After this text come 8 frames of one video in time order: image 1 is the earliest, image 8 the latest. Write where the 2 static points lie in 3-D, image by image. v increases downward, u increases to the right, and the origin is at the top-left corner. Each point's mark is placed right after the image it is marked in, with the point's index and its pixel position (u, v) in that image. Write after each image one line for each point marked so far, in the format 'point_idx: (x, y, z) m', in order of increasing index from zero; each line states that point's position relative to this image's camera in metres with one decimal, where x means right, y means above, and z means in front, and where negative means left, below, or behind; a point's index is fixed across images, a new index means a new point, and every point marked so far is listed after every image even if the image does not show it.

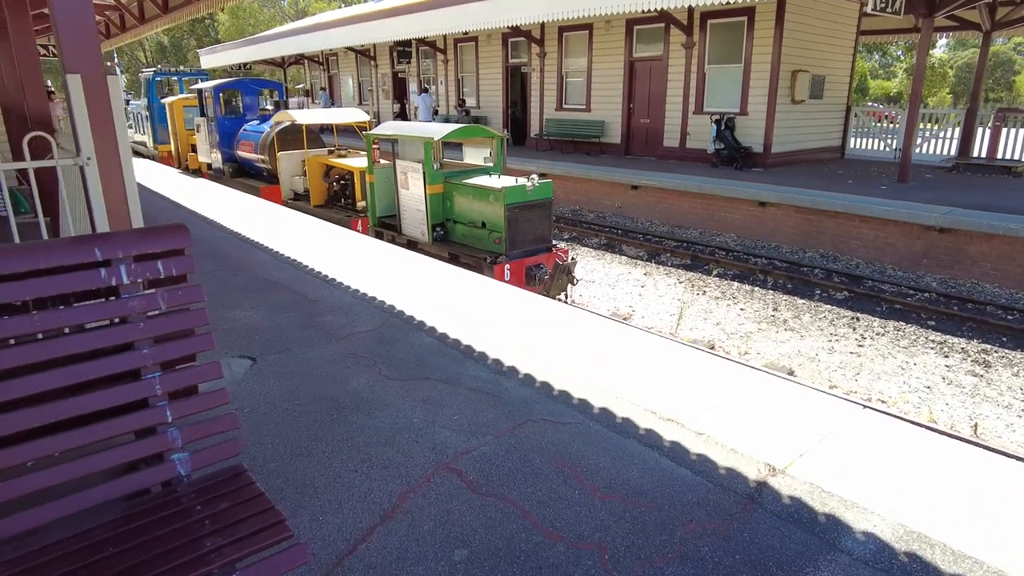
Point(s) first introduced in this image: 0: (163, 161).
0: (-10.0, +3.6, +19.0) m
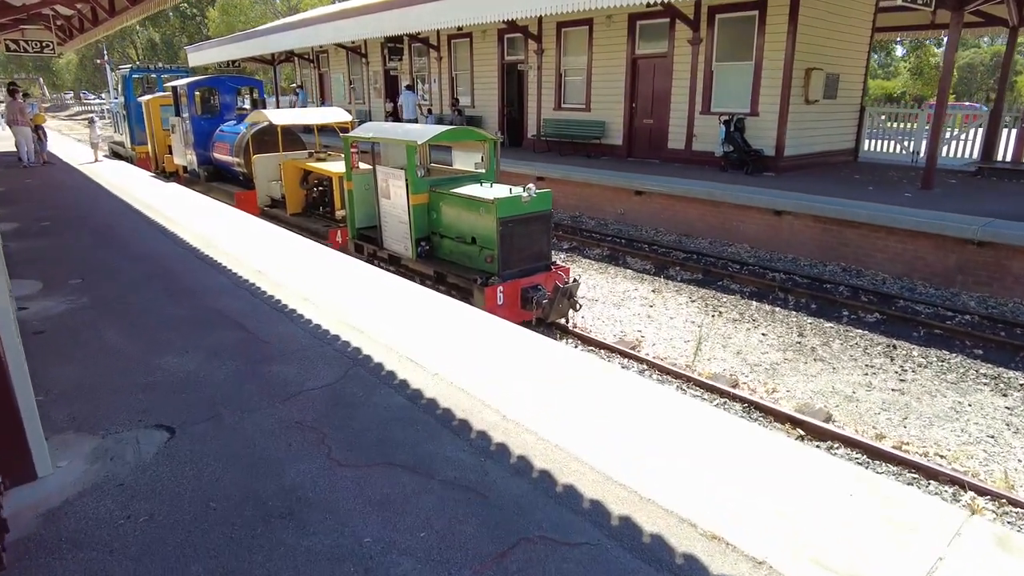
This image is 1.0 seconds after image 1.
0: (-10.1, +3.4, +18.0) m
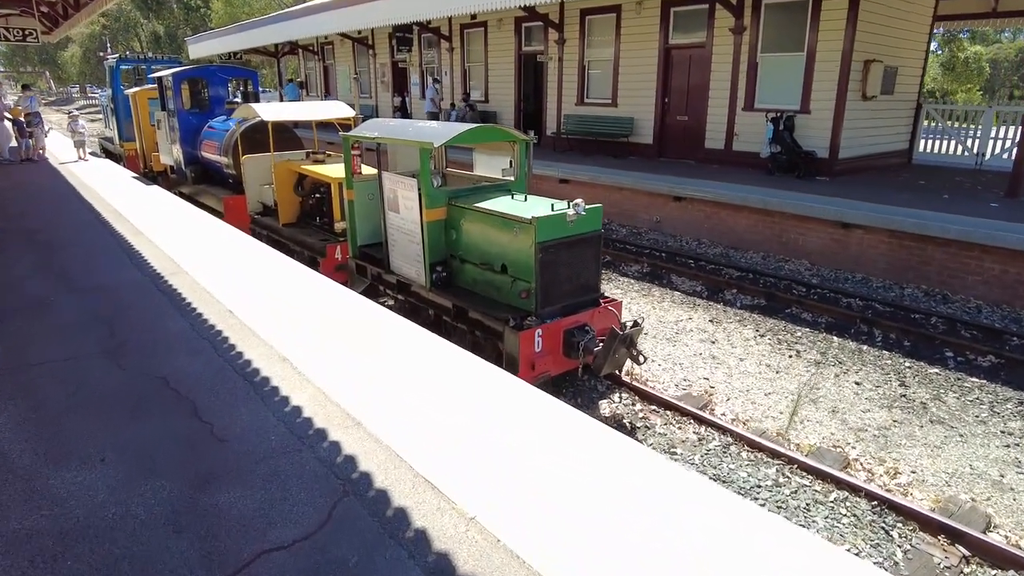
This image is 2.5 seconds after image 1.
0: (-9.6, +3.2, +16.7) m
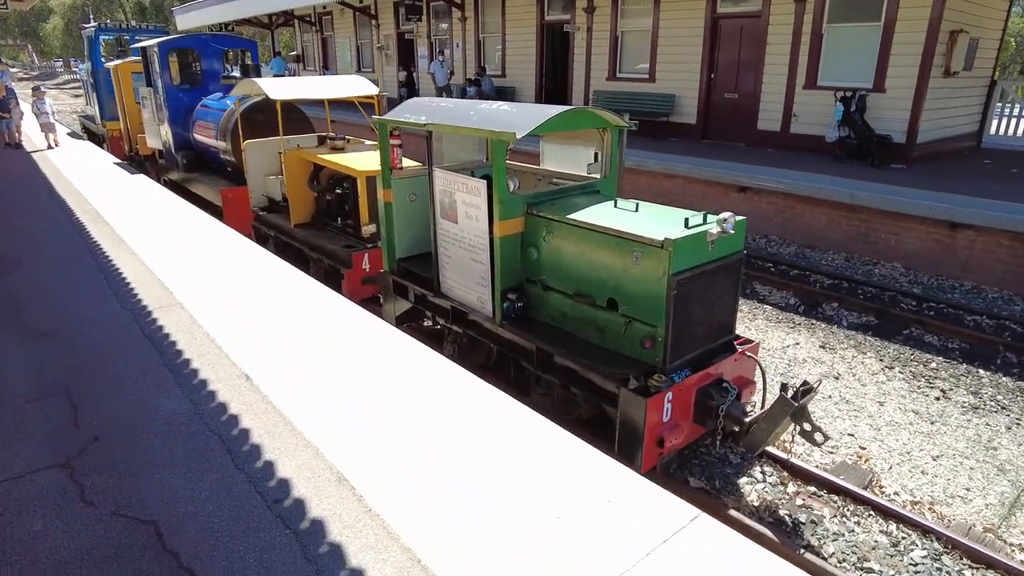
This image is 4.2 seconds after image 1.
0: (-9.1, +3.3, +15.0) m
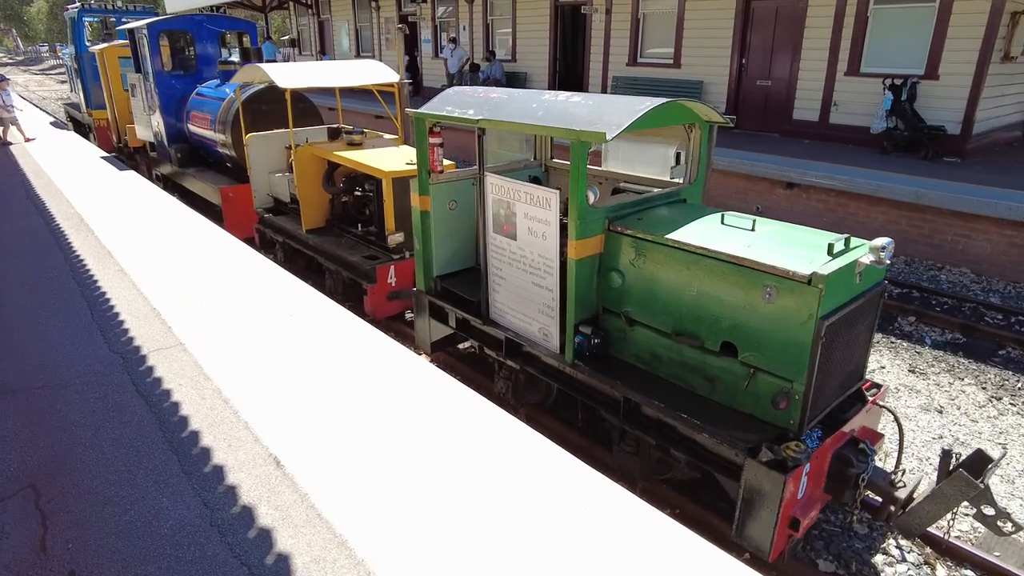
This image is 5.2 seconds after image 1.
0: (-8.7, +3.3, +14.0) m
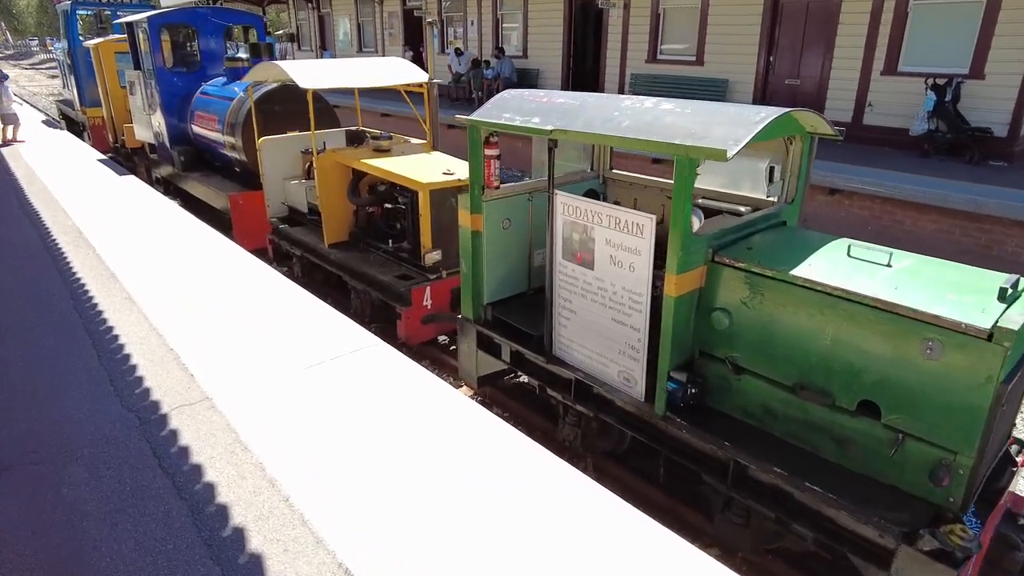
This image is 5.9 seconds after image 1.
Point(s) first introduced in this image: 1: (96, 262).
0: (-8.4, +3.1, +13.3) m
1: (-3.2, +0.2, +5.2) m
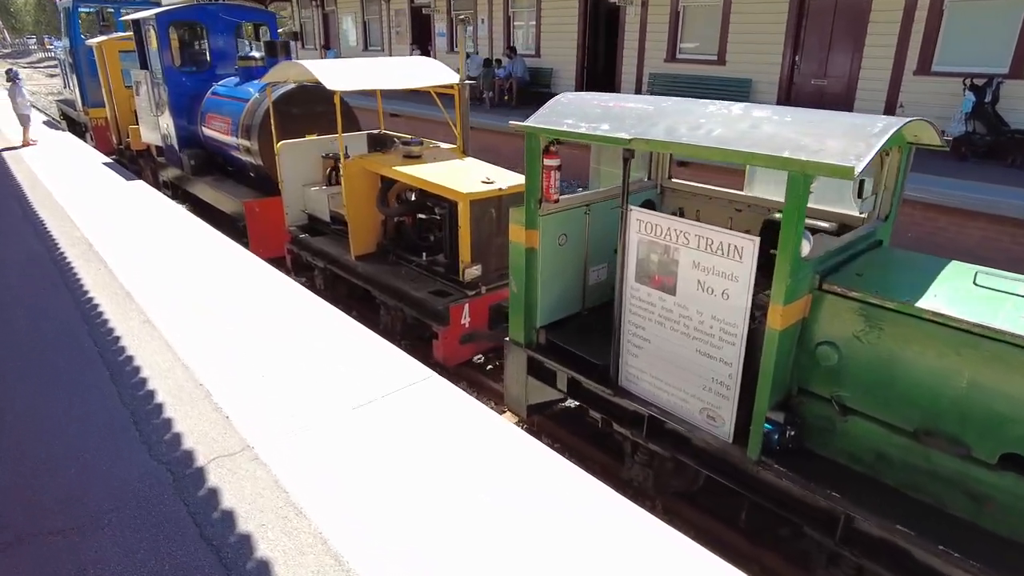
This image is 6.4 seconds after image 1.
0: (-8.1, +3.0, +12.9) m
1: (-2.9, +0.1, +4.8) m
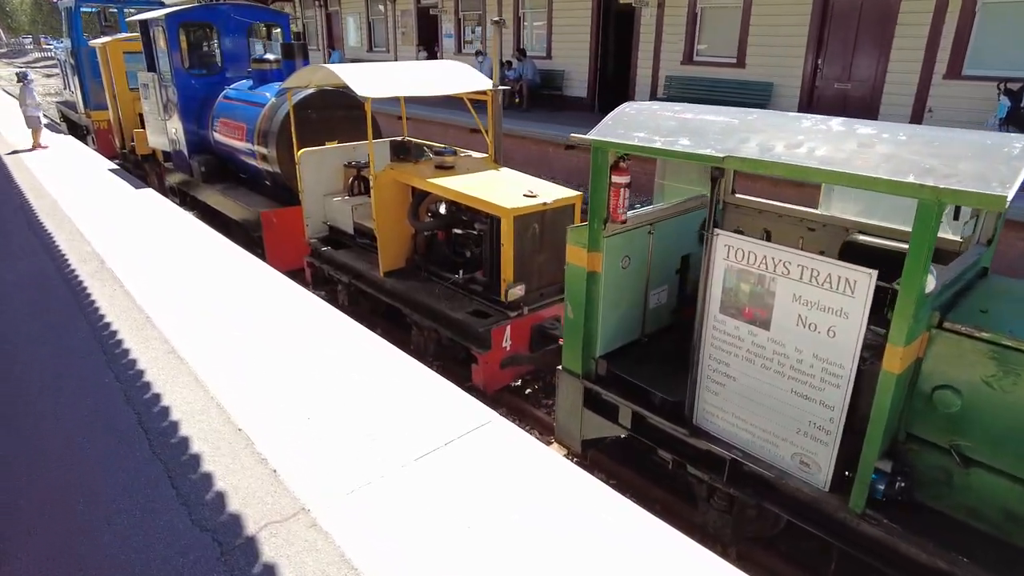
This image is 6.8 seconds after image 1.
0: (-7.8, +2.9, +12.6) m
1: (-2.6, -0.1, +4.5) m
